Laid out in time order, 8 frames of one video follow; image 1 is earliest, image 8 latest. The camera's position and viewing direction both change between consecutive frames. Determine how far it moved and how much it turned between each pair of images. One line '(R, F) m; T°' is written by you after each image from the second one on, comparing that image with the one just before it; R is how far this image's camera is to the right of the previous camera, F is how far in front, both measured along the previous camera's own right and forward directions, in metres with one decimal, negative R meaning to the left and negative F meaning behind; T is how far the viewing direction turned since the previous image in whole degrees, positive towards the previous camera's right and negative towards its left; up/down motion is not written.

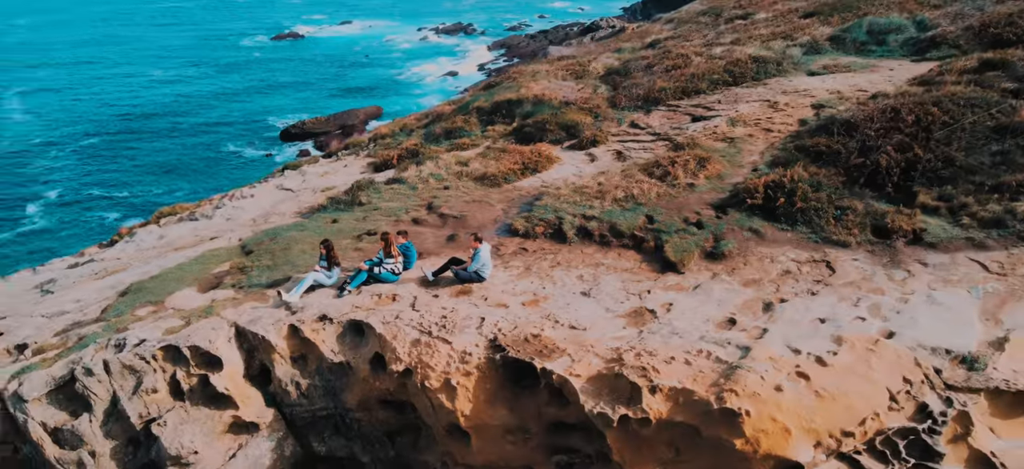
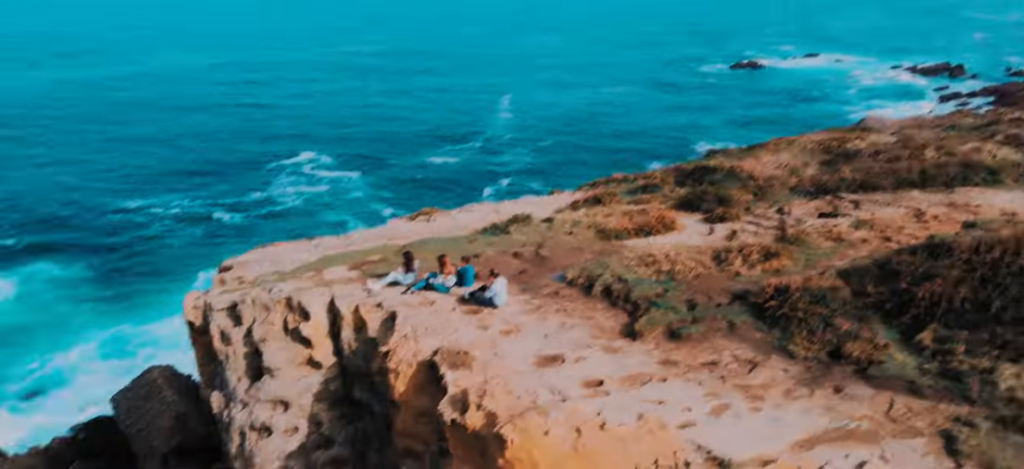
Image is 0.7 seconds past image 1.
(+5.0, -0.9) m; -29°
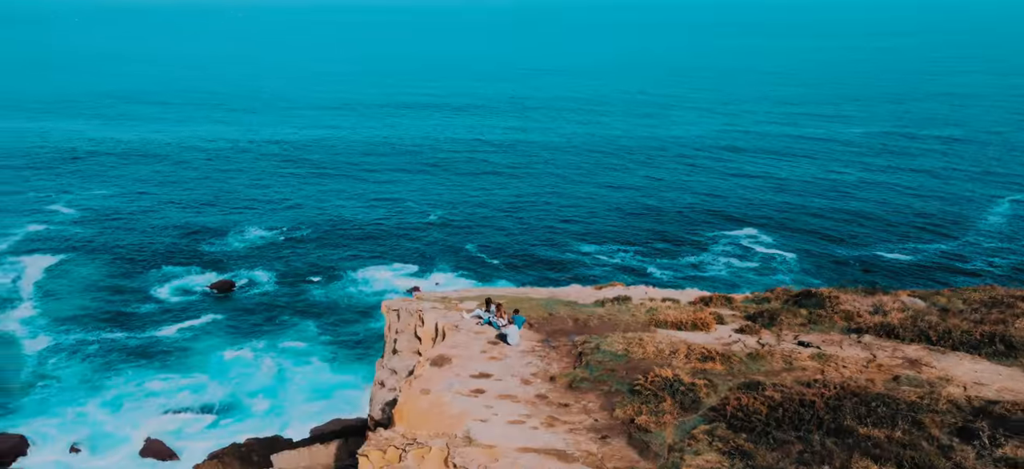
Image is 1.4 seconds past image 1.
(+8.5, -3.2) m; -33°
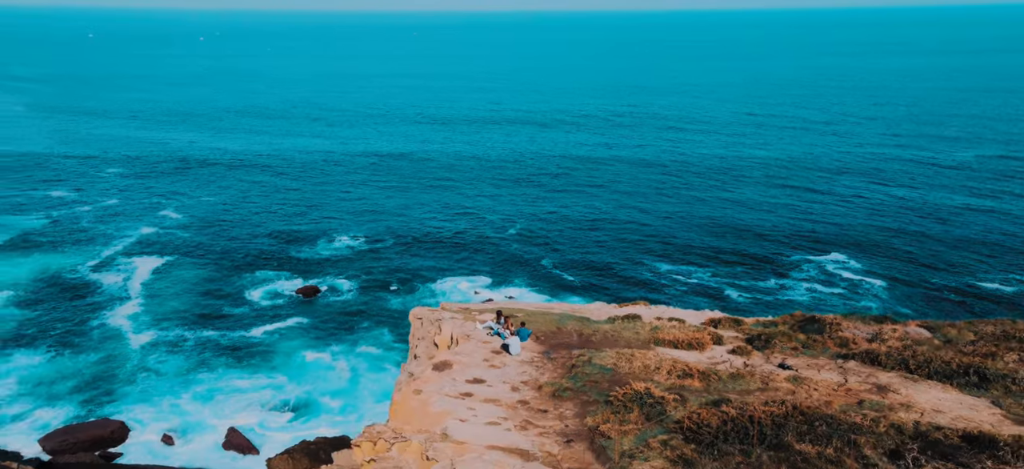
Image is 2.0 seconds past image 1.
(+1.9, -1.3) m; -7°
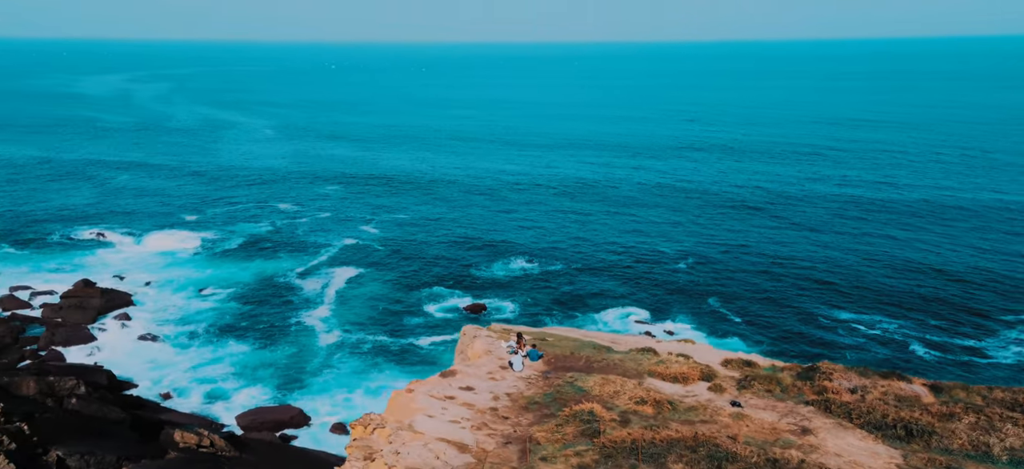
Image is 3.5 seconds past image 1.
(+5.1, -2.4) m; -15°
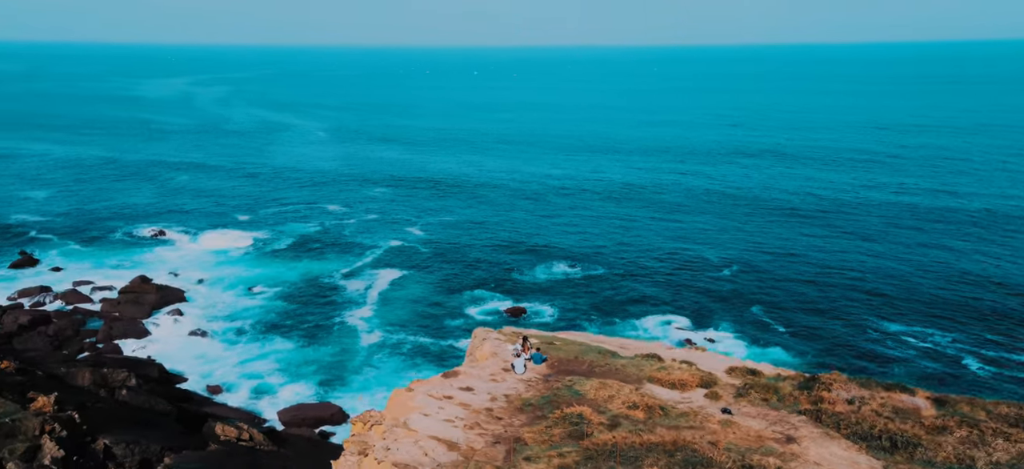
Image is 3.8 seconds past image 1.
(+1.3, -0.5) m; -4°
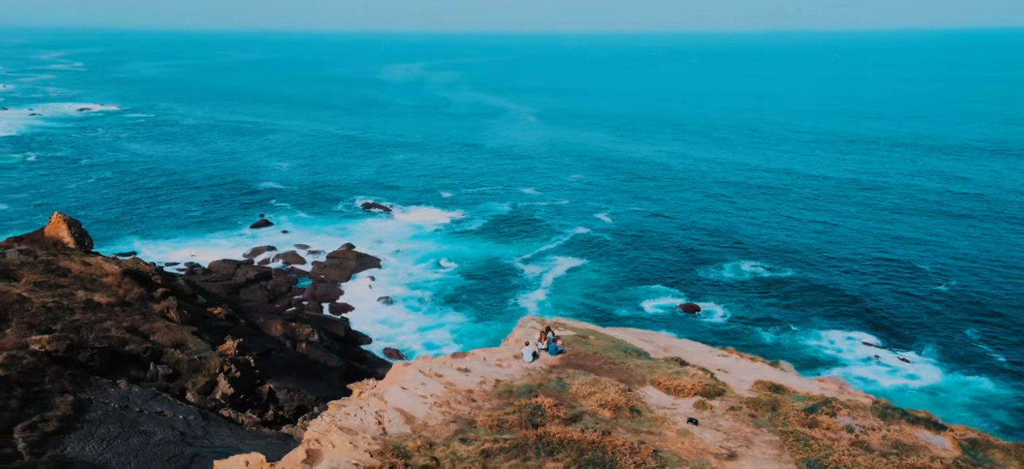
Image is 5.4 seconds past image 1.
(+5.7, +0.2) m; -16°
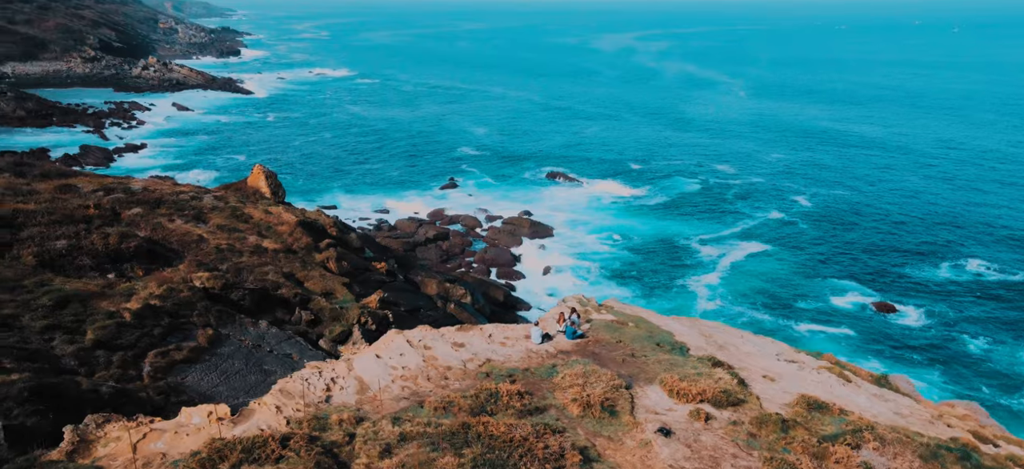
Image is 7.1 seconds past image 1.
(+5.0, +2.6) m; -16°
